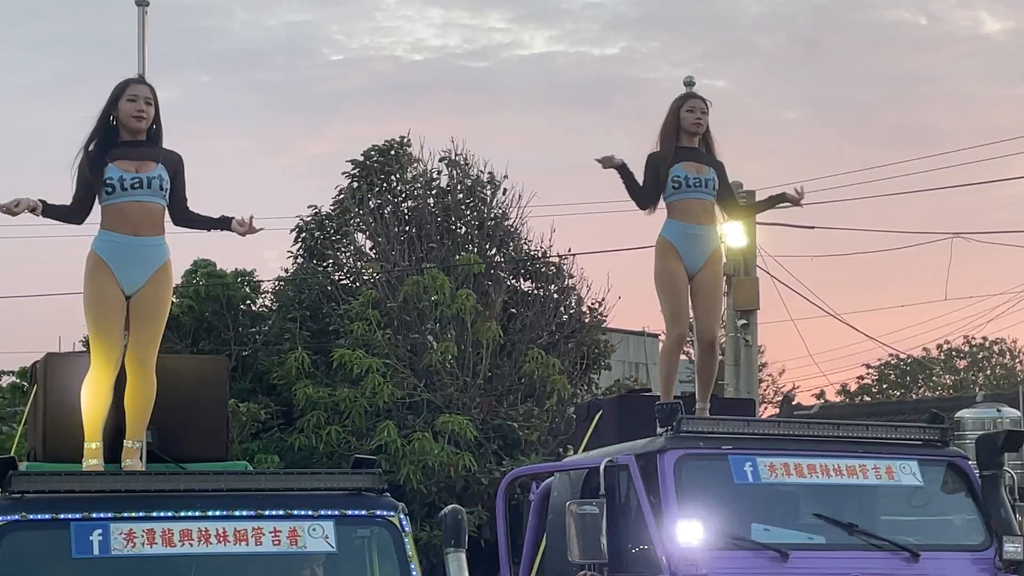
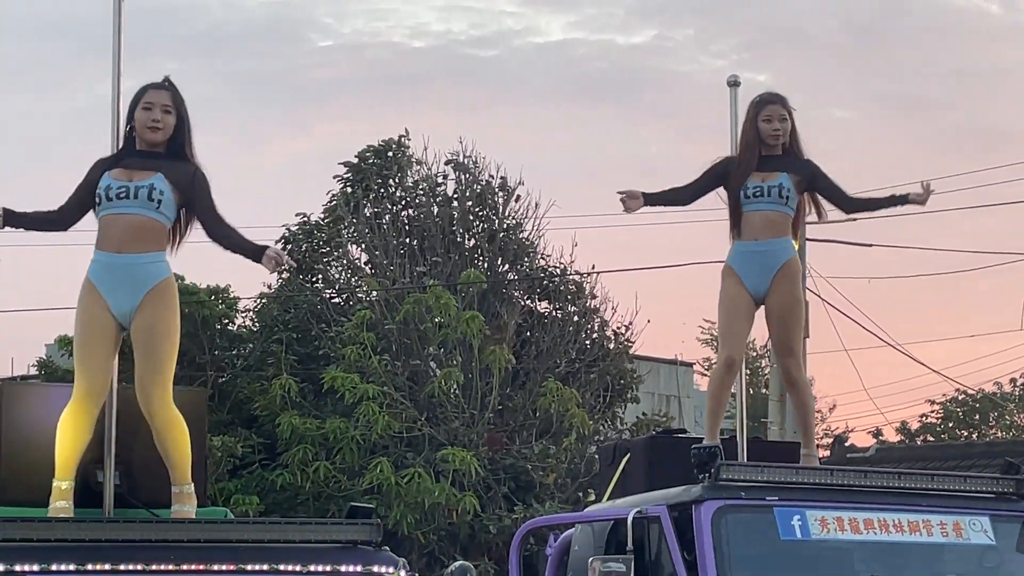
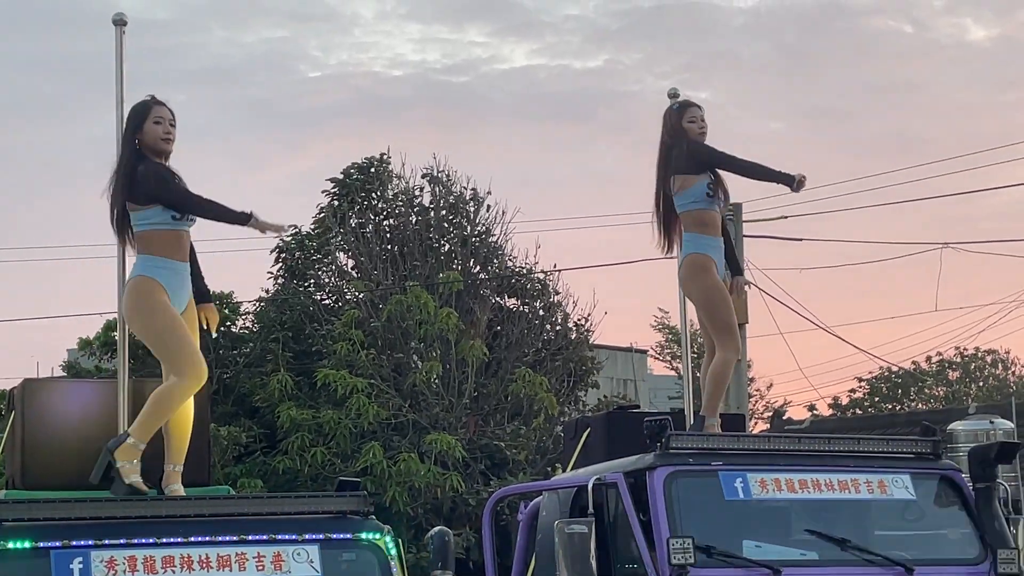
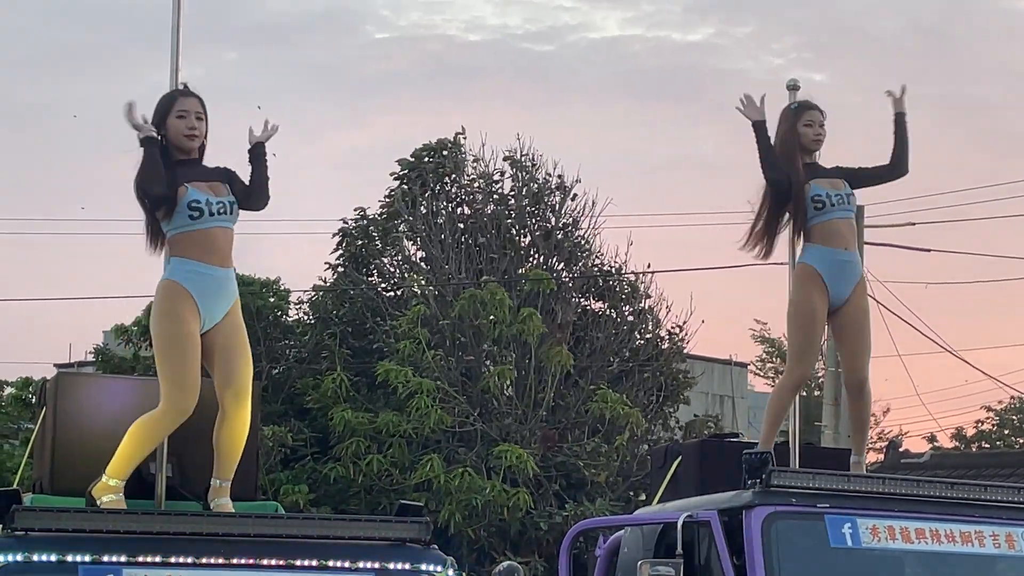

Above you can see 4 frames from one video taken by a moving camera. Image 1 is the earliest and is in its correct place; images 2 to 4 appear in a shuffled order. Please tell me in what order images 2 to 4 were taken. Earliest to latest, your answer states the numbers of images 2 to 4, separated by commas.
3, 2, 4
